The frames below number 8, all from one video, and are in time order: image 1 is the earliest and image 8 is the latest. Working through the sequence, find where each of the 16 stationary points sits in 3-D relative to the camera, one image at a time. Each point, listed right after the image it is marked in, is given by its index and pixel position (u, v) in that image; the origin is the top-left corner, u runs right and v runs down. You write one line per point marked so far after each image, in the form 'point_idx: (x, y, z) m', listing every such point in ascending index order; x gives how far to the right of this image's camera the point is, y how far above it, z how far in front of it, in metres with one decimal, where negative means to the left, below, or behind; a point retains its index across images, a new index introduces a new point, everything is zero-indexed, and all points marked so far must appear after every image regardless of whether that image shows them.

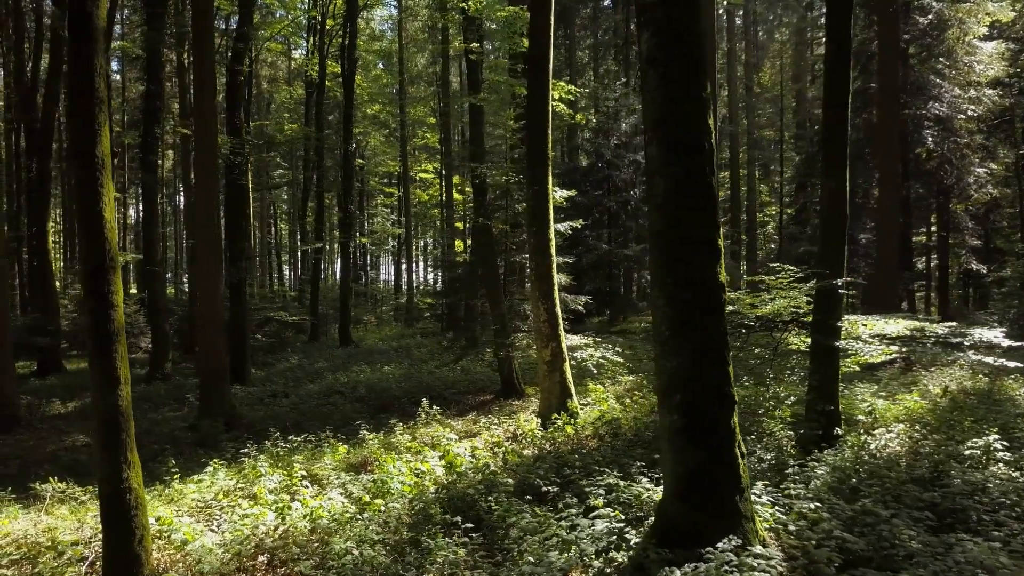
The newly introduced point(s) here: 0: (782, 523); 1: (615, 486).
0: (+2.1, -1.8, +4.7) m
1: (+1.1, -2.0, +6.0) m
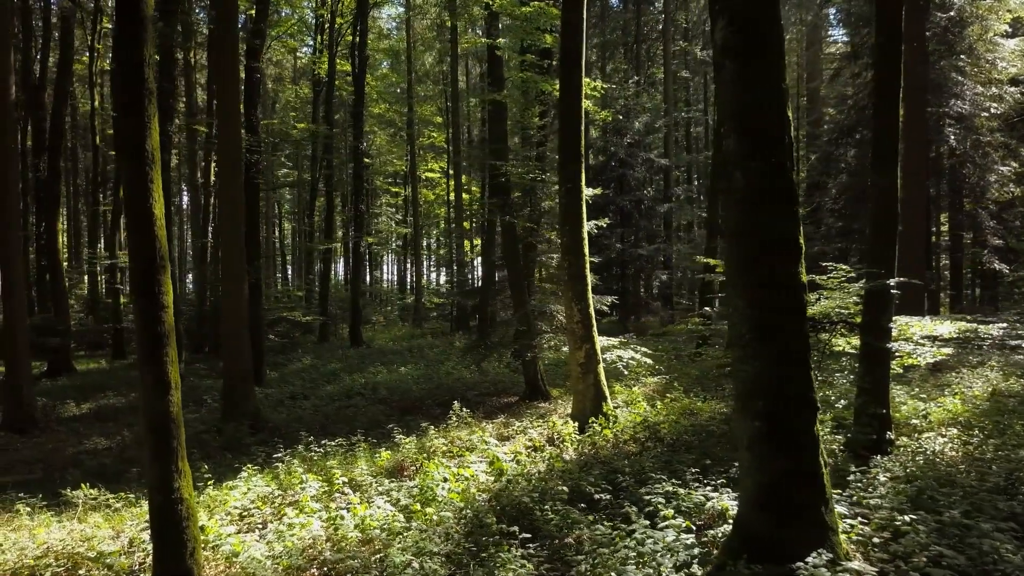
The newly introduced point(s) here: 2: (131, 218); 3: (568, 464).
0: (+2.7, -1.9, +4.5) m
1: (+1.6, -2.0, +5.8) m
2: (-2.8, +0.5, +4.4) m
3: (+0.7, -2.1, +7.1) m
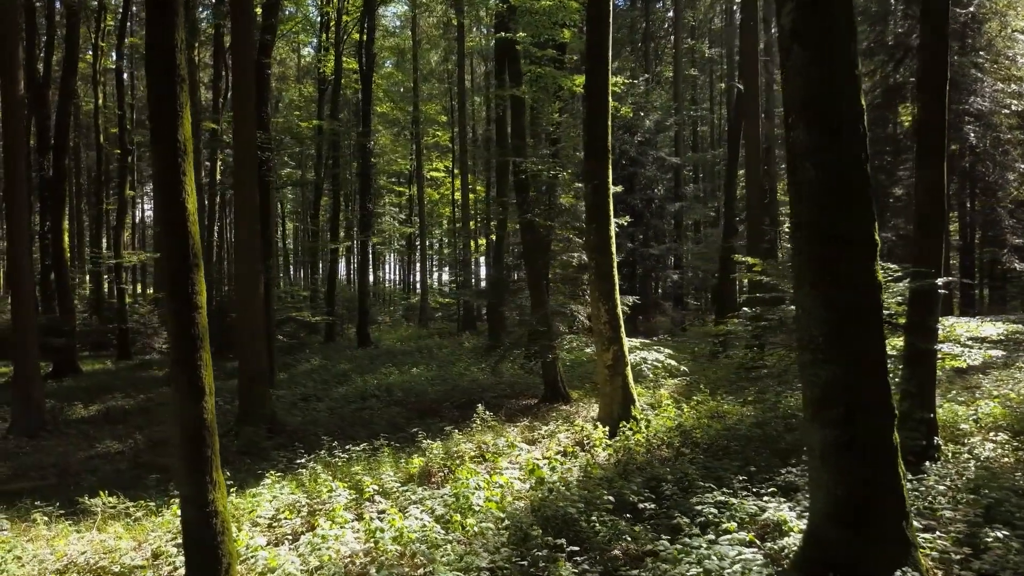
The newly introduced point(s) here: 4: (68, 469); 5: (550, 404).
0: (+3.1, -1.9, +4.2) m
1: (+2.0, -2.0, +5.5) m
2: (-2.5, +0.5, +4.2) m
3: (+1.1, -2.1, +6.8) m
4: (-6.6, -2.7, +8.9) m
5: (+0.8, -2.4, +12.1) m
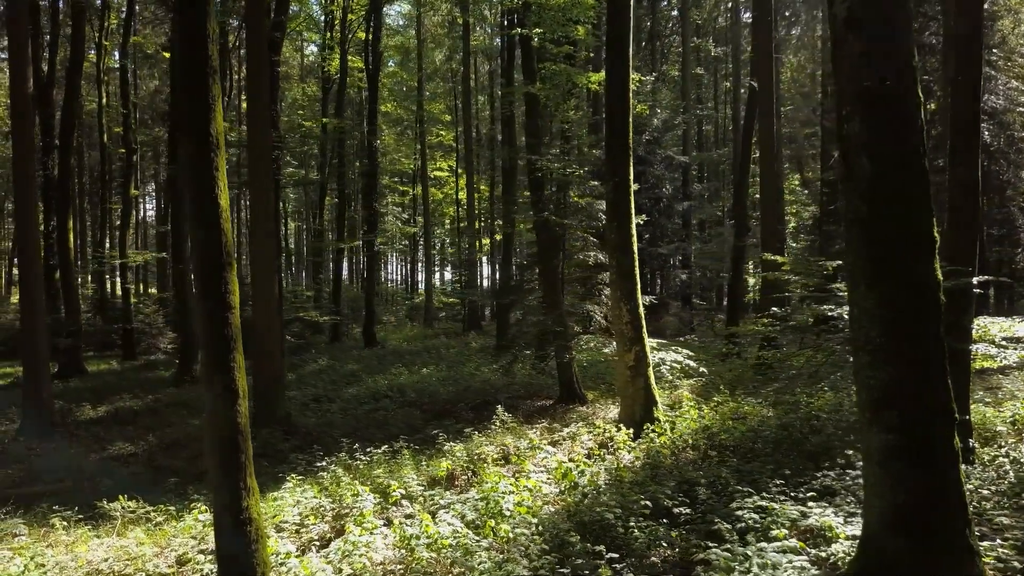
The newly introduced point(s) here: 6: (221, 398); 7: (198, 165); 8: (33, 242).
0: (+3.4, -1.8, +4.1) m
1: (+2.3, -2.0, +5.3) m
2: (-2.1, +0.5, +4.0) m
3: (+1.4, -2.1, +6.6) m
4: (-6.3, -2.7, +8.7) m
5: (+1.1, -2.3, +12.0) m
6: (-2.0, -0.7, +4.0) m
7: (-2.1, +0.8, +4.0) m
8: (-9.6, +0.9, +11.9) m
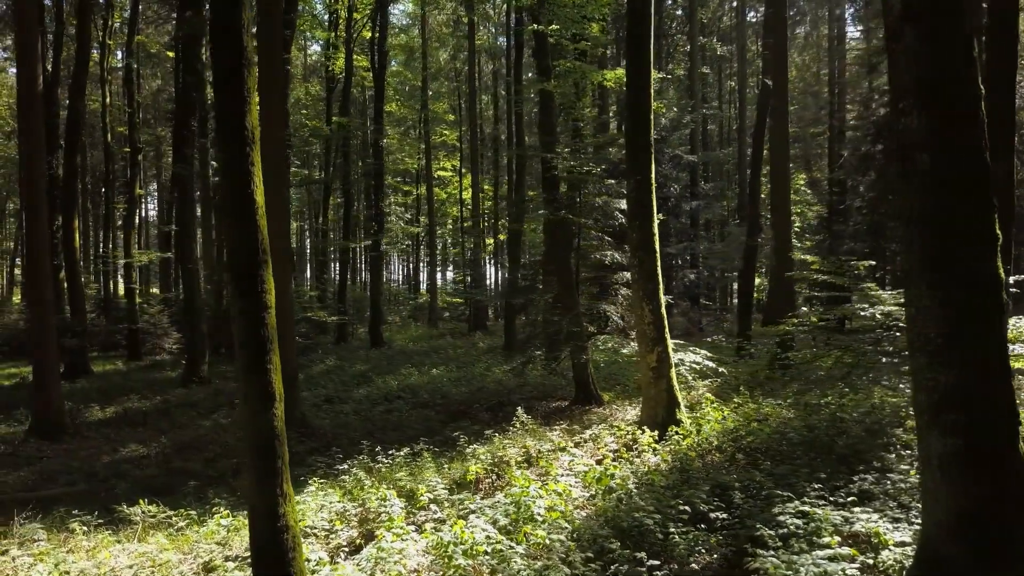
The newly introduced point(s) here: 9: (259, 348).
0: (+3.7, -1.8, +3.9) m
1: (+2.6, -2.0, +5.2) m
2: (-1.8, +0.5, +3.9) m
3: (+1.7, -2.1, +6.5) m
4: (-6.0, -2.7, +8.6) m
5: (+1.4, -2.3, +11.8) m
6: (-1.7, -0.7, +3.9) m
7: (-1.8, +0.8, +3.9) m
8: (-9.3, +0.9, +11.8) m
9: (-1.7, -0.4, +3.9) m
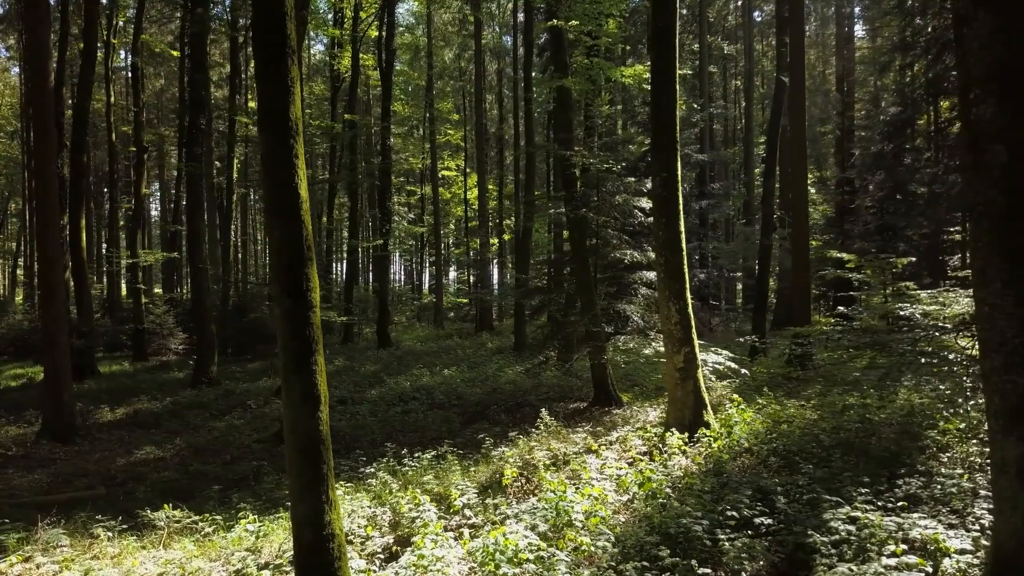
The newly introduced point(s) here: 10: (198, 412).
0: (+4.0, -1.8, +3.8) m
1: (+3.0, -2.0, +5.0) m
2: (-1.5, +0.6, +3.7) m
3: (+2.0, -2.1, +6.3) m
4: (-5.7, -2.7, +8.4) m
5: (+1.7, -2.3, +11.7) m
6: (-1.3, -0.7, +3.7) m
7: (-1.5, +0.8, +3.7) m
8: (-8.9, +0.9, +11.6) m
9: (-1.3, -0.4, +3.7) m
10: (-7.2, -2.8, +13.6) m
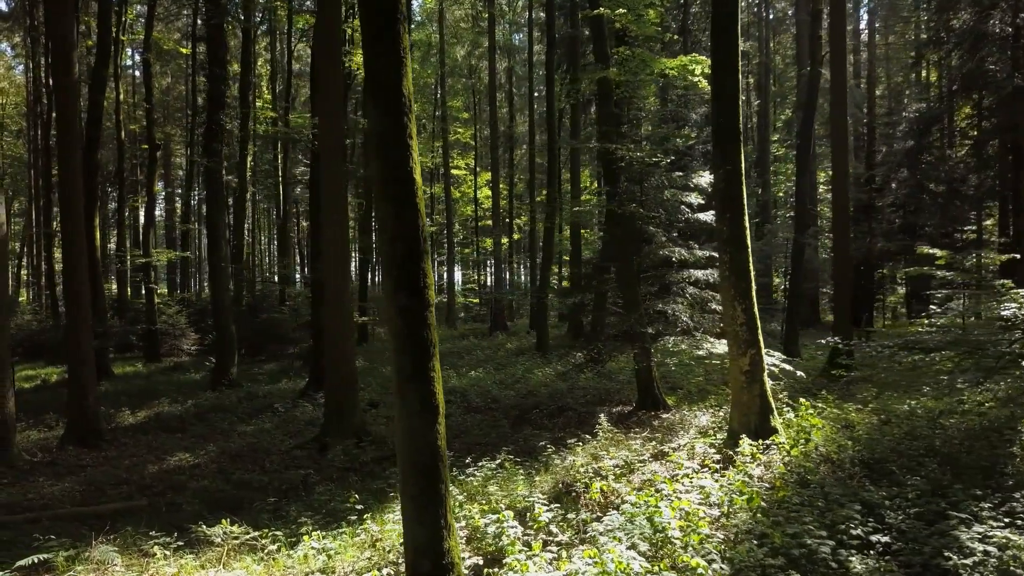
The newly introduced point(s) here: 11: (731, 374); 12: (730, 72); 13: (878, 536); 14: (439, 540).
0: (+4.8, -1.8, +3.3) m
1: (+3.7, -1.9, +4.6) m
2: (-0.7, +0.6, +3.3) m
3: (+2.8, -2.0, +5.9) m
4: (-4.9, -2.7, +8.0) m
5: (+2.5, -2.3, +11.2) m
6: (-0.5, -0.7, +3.3) m
7: (-0.7, +0.9, +3.3) m
8: (-8.1, +0.9, +11.2) m
9: (-0.5, -0.4, +3.3) m
10: (-6.4, -2.8, +13.2) m
11: (+3.1, -1.2, +8.6) m
12: (+3.1, +3.1, +8.6) m
13: (+3.0, -2.0, +4.9) m
14: (-0.4, -1.4, +3.3) m
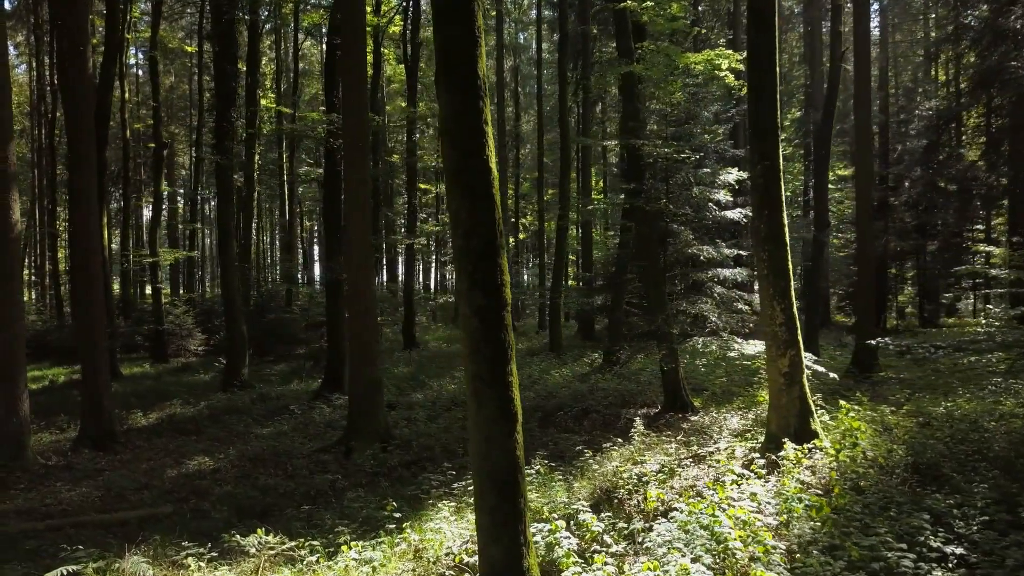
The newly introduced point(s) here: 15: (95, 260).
0: (+5.2, -1.8, +3.1) m
1: (+4.2, -1.9, +4.3) m
2: (-0.3, +0.6, +3.1) m
3: (+3.3, -2.0, +5.7) m
4: (-4.4, -2.7, +7.8) m
5: (+3.0, -2.3, +11.0) m
6: (-0.1, -0.7, +3.0) m
7: (-0.3, +0.9, +3.1) m
8: (-7.7, +0.9, +11.0) m
9: (-0.1, -0.3, +3.1) m
10: (-6.0, -2.8, +13.0) m
11: (+3.6, -1.2, +8.3) m
12: (+3.6, +3.2, +8.3) m
13: (+3.5, -2.0, +4.7) m
14: (0.0, -1.4, +3.1) m
15: (-7.7, +0.6, +11.0) m
